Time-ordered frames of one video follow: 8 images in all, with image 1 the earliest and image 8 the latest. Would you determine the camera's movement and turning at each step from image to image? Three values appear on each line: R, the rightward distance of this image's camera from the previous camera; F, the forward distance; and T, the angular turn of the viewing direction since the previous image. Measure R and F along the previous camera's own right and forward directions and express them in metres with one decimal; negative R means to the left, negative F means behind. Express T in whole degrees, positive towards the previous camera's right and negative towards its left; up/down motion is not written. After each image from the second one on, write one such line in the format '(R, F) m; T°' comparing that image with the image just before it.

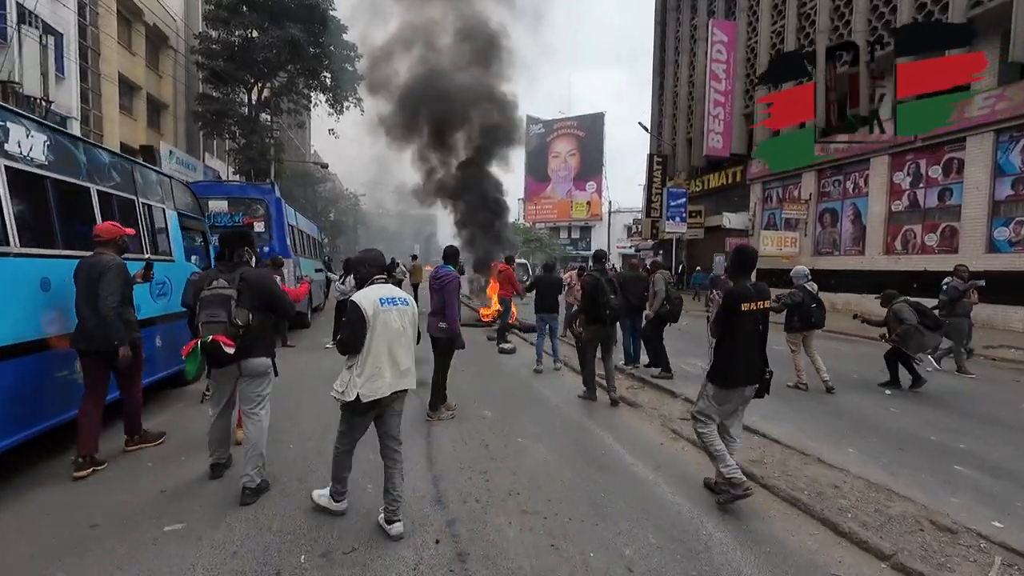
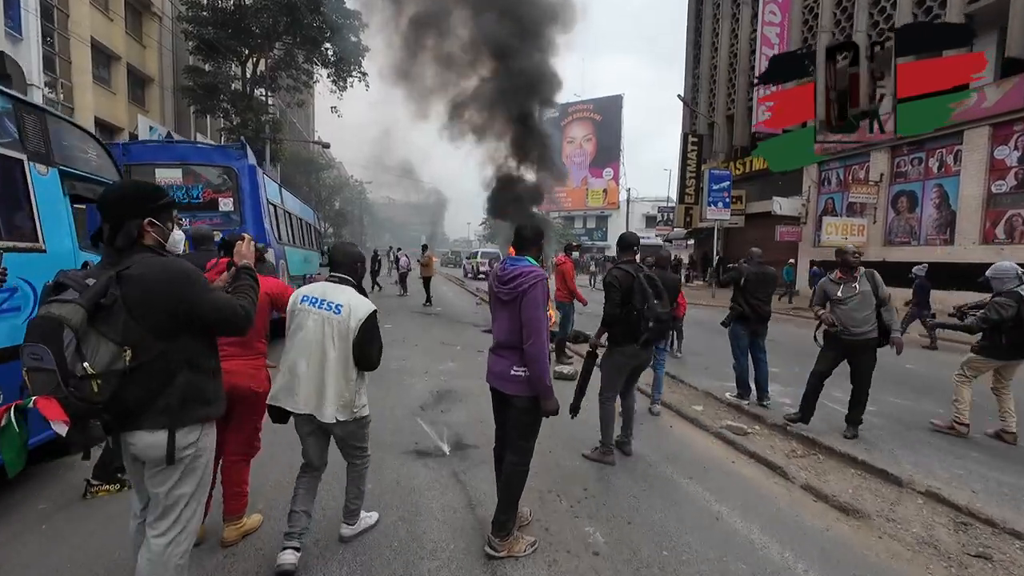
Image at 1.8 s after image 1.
(-0.7, +2.5) m; -1°
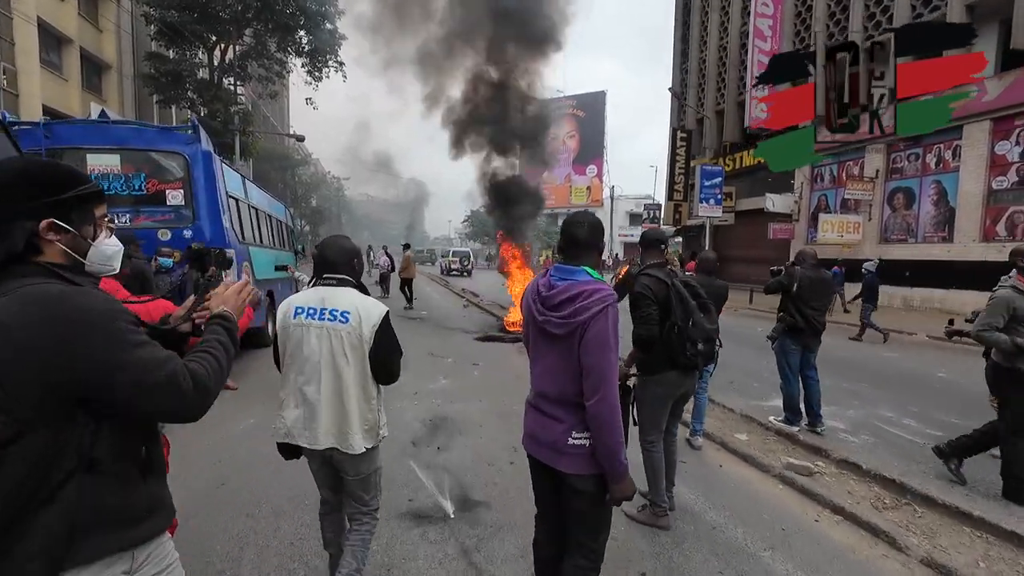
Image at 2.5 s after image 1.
(-0.3, +0.9) m; +2°
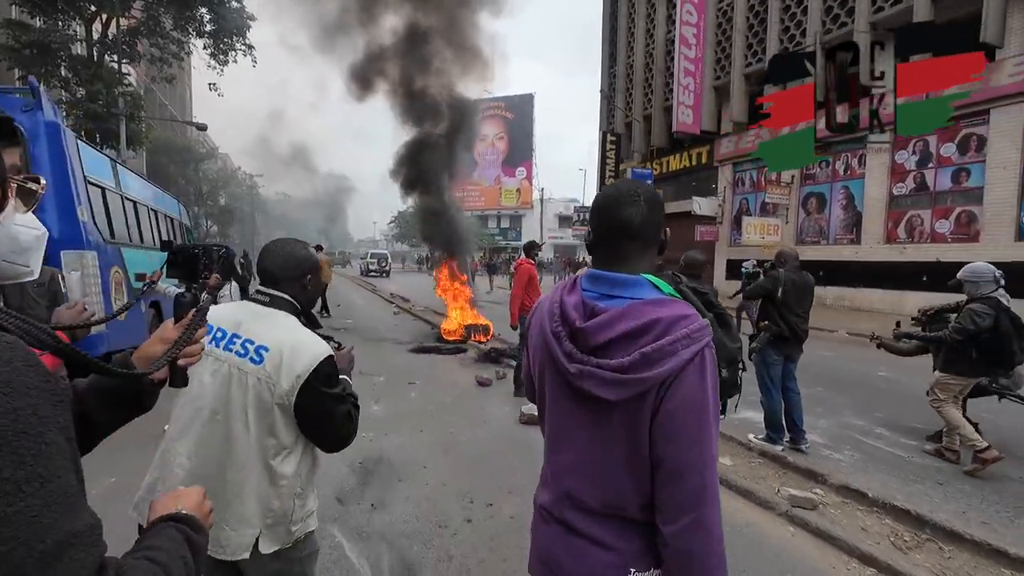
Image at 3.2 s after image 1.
(-0.2, +0.8) m; +8°
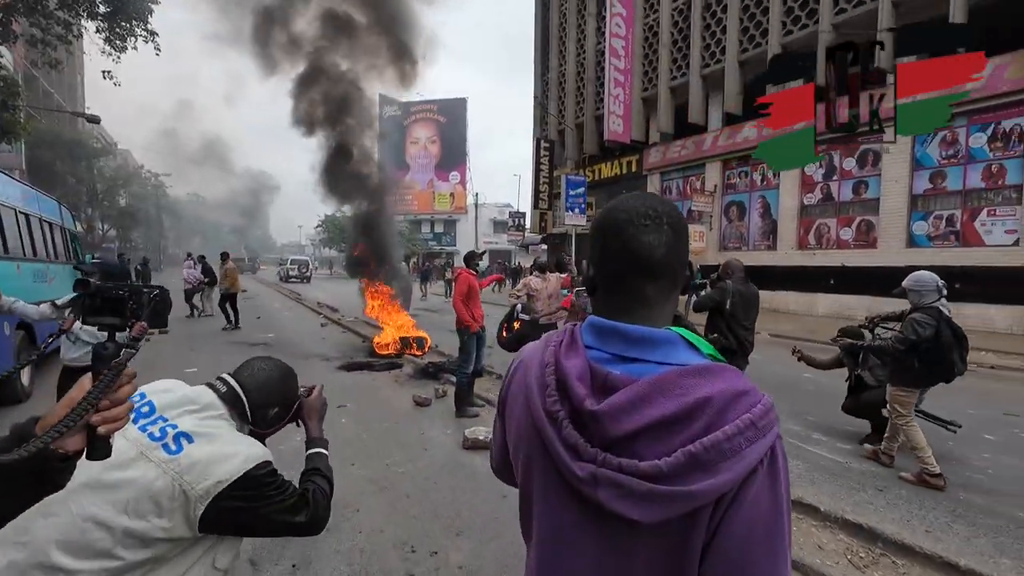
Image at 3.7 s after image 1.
(-0.1, +0.3) m; +8°
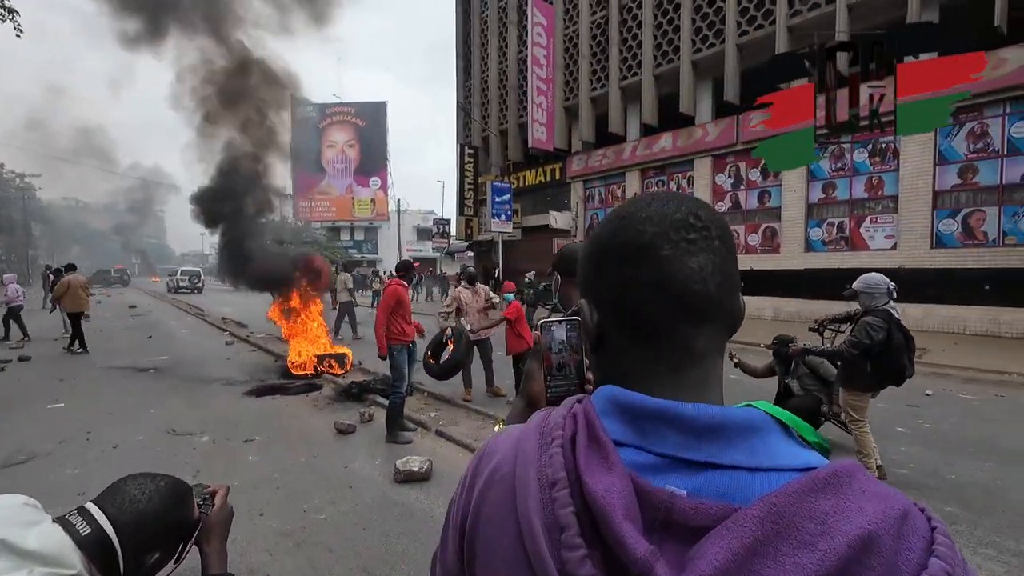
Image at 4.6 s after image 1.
(-0.1, +0.4) m; +9°
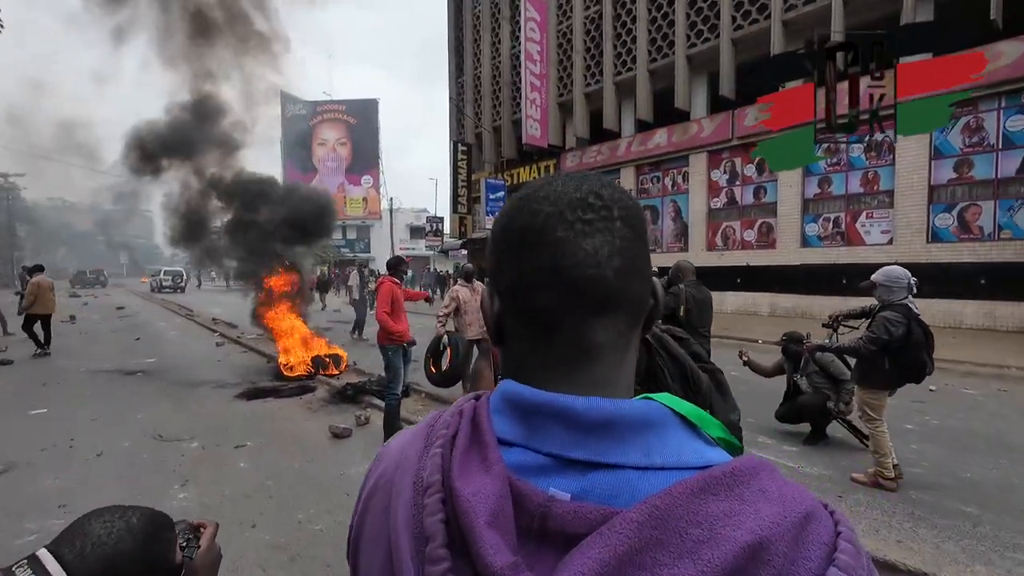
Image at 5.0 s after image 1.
(-0.1, +0.2) m; +1°
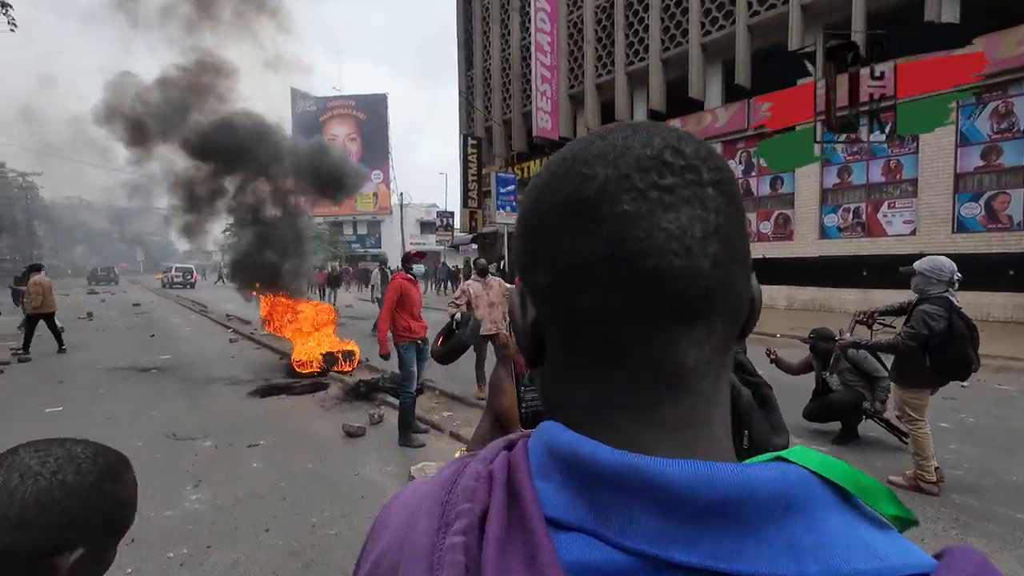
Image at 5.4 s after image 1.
(-0.1, +0.1) m; -1°
